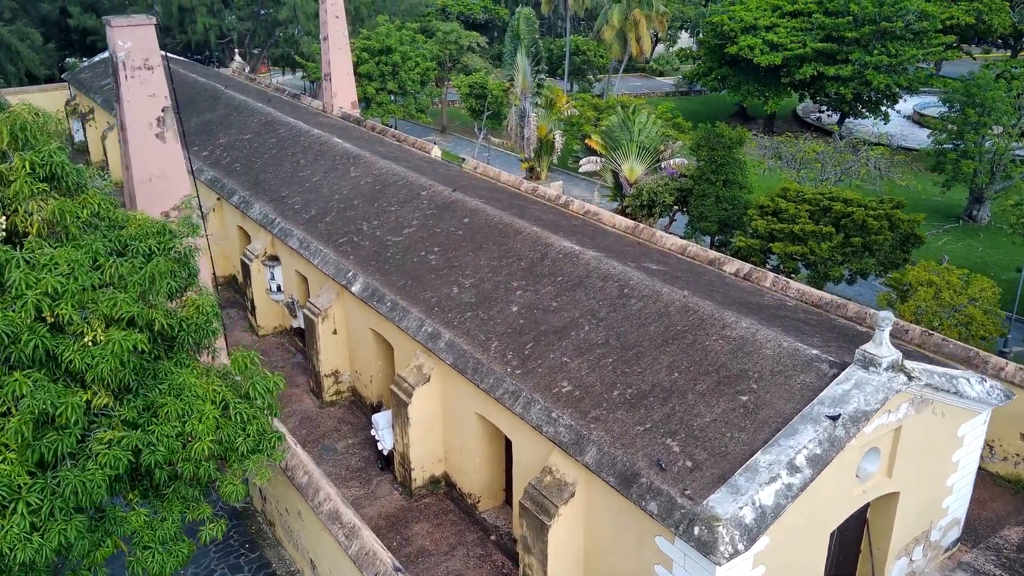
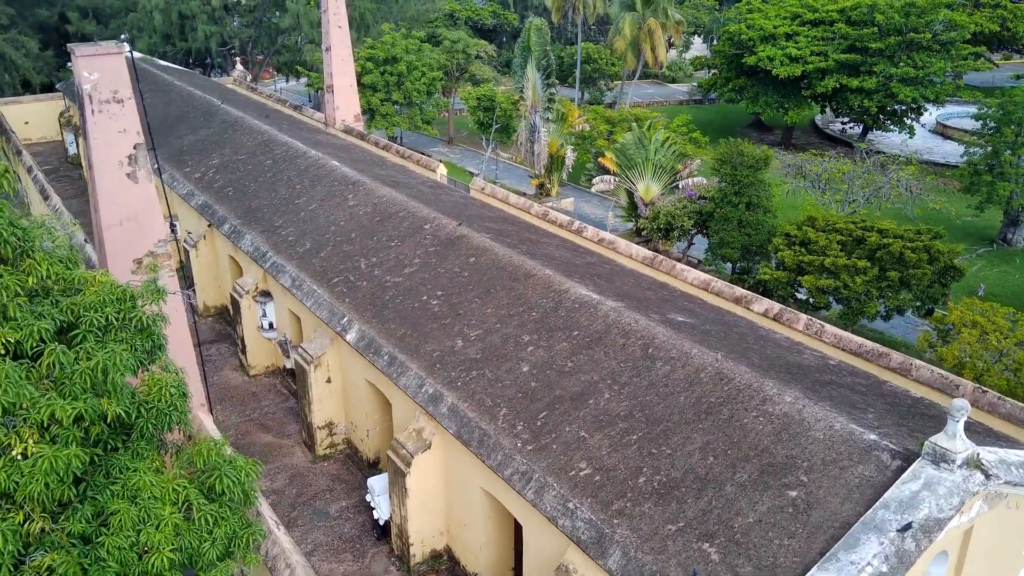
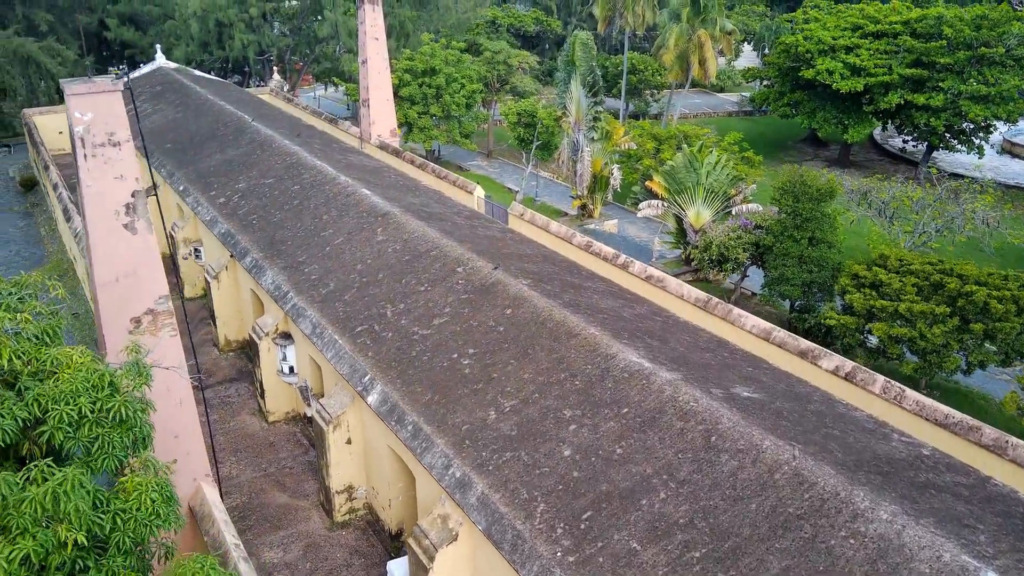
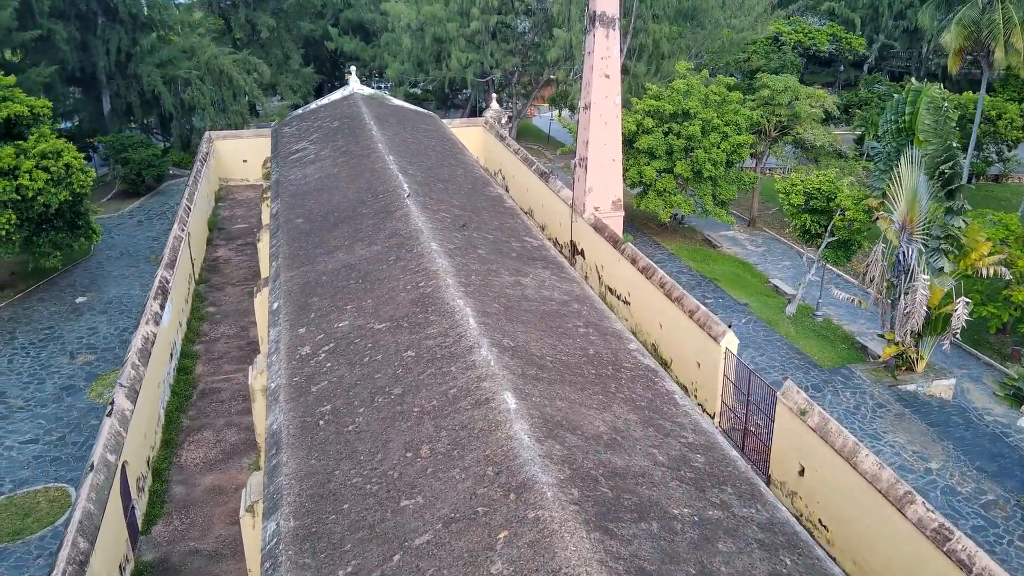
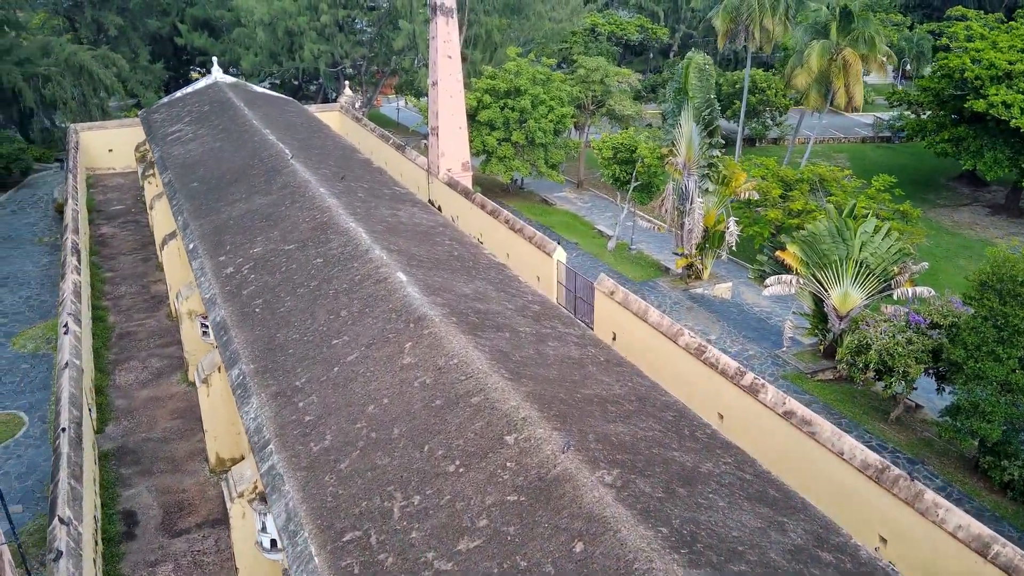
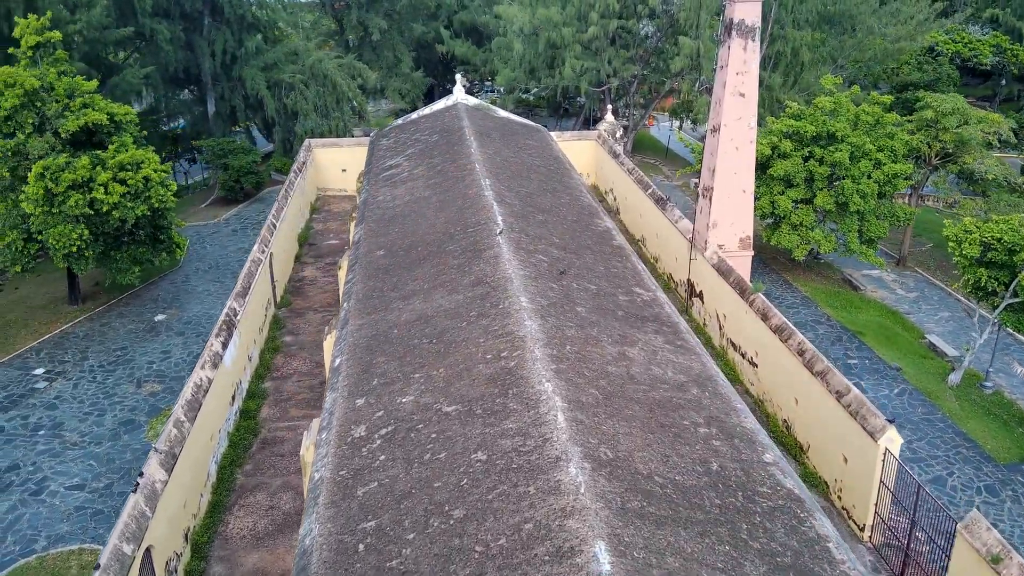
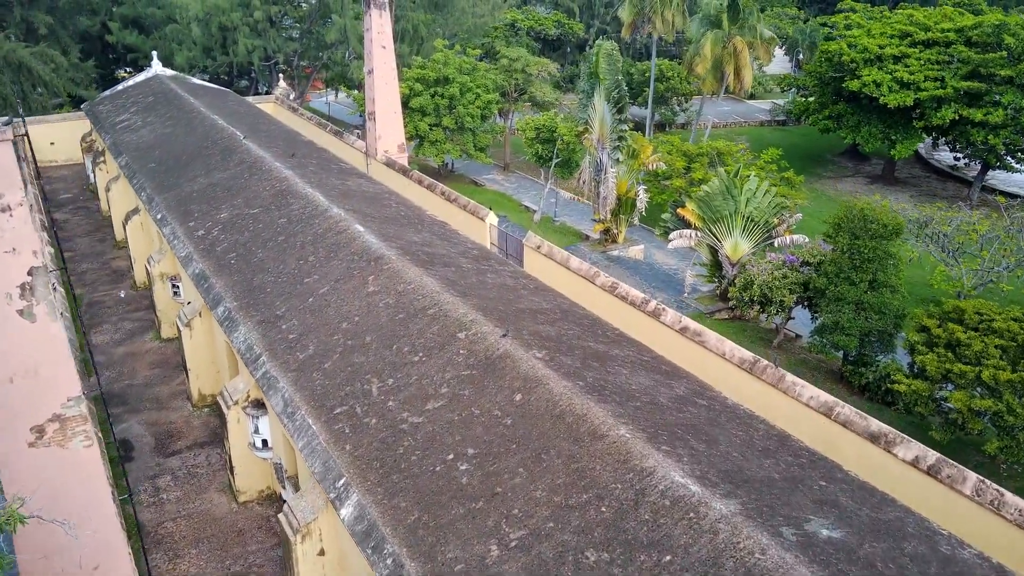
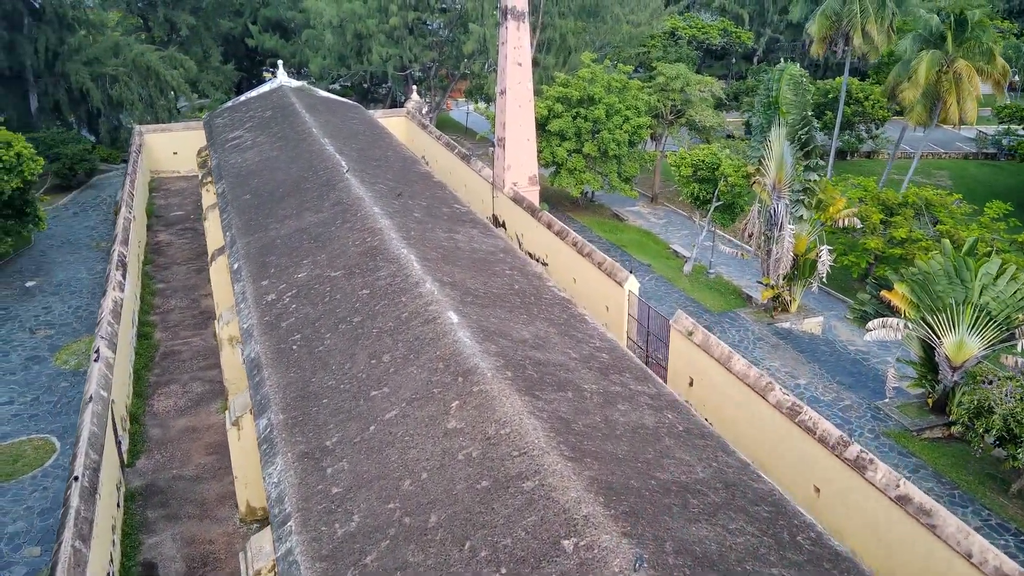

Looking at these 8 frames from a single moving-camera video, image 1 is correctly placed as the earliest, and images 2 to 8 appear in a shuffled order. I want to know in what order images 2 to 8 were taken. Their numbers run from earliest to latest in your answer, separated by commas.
2, 3, 7, 5, 8, 4, 6
